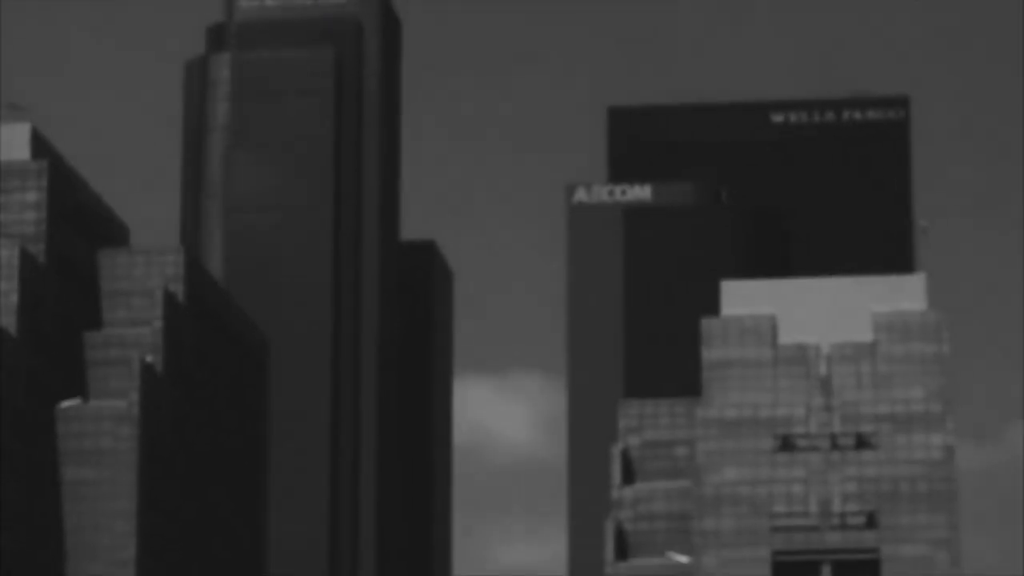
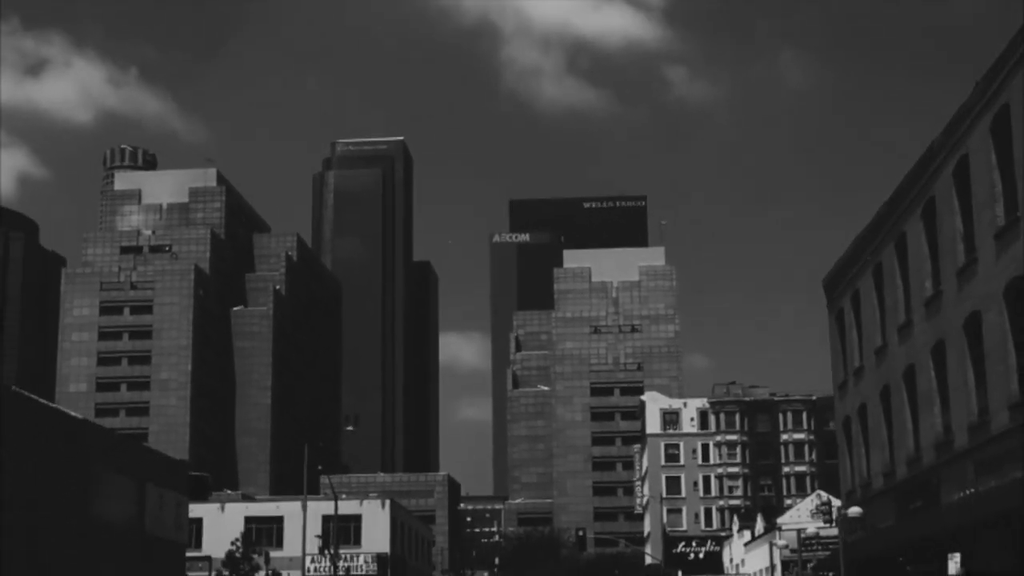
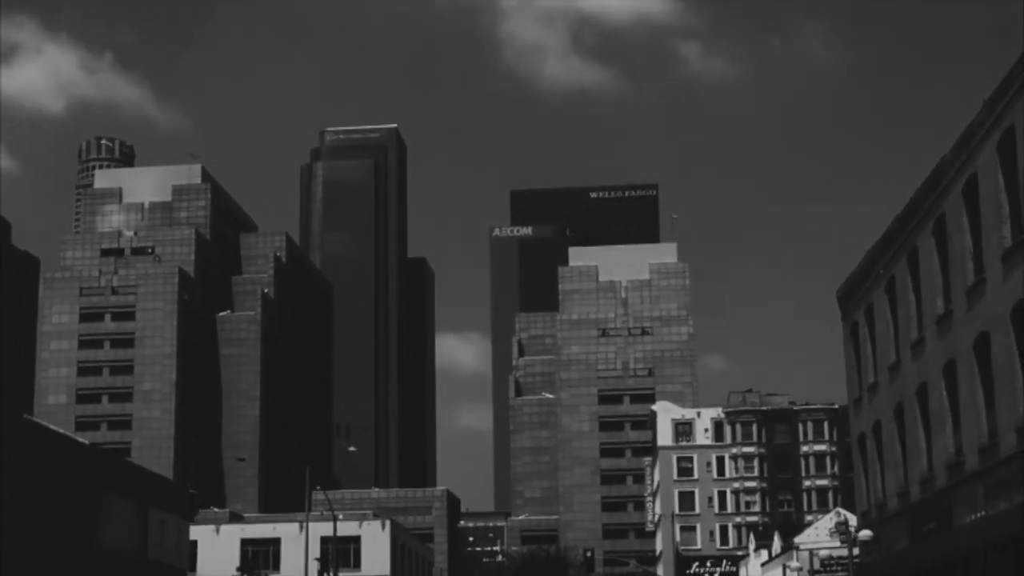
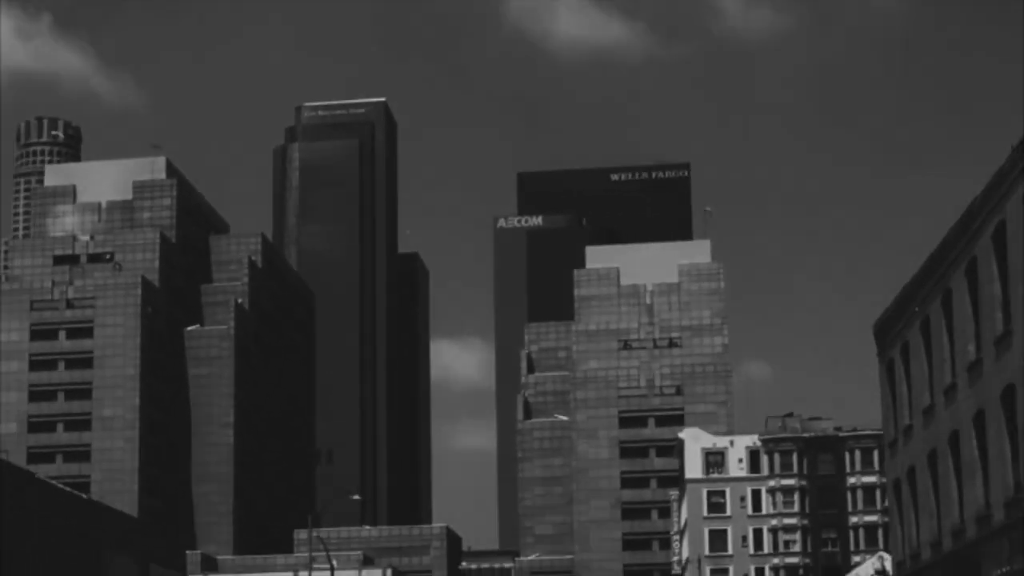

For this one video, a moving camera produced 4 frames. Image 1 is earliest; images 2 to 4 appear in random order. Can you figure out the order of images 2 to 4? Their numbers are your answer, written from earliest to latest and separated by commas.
4, 3, 2
